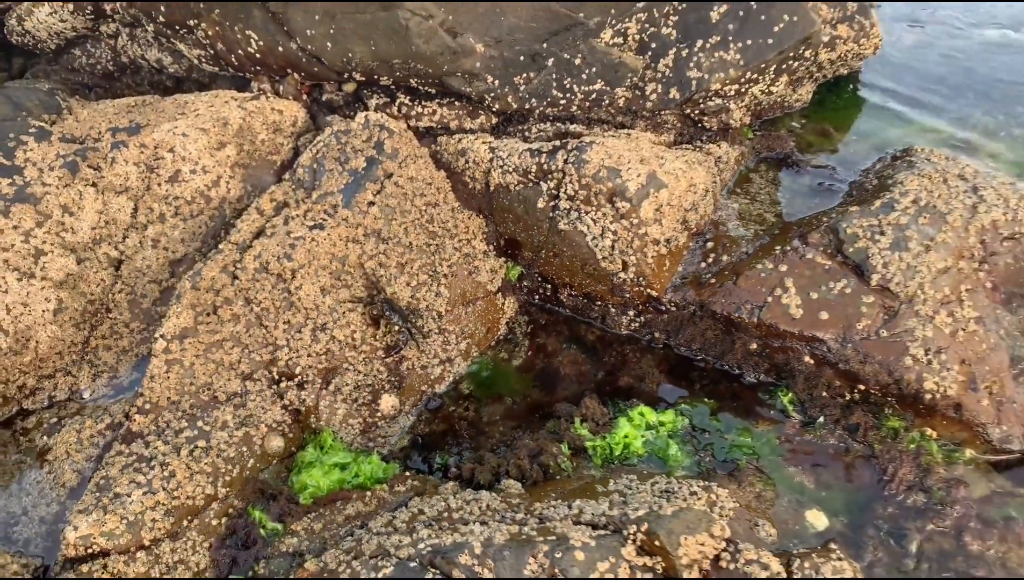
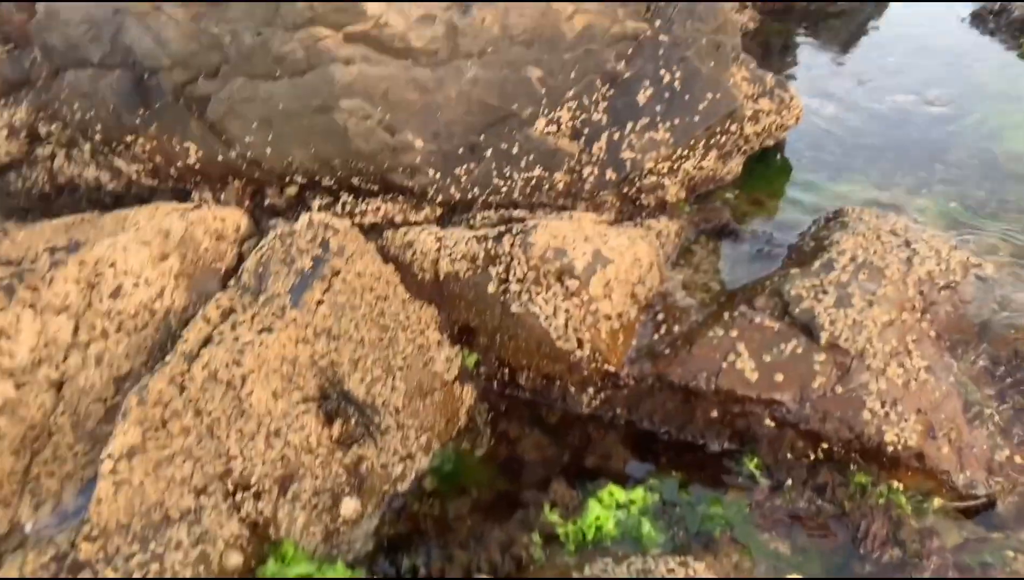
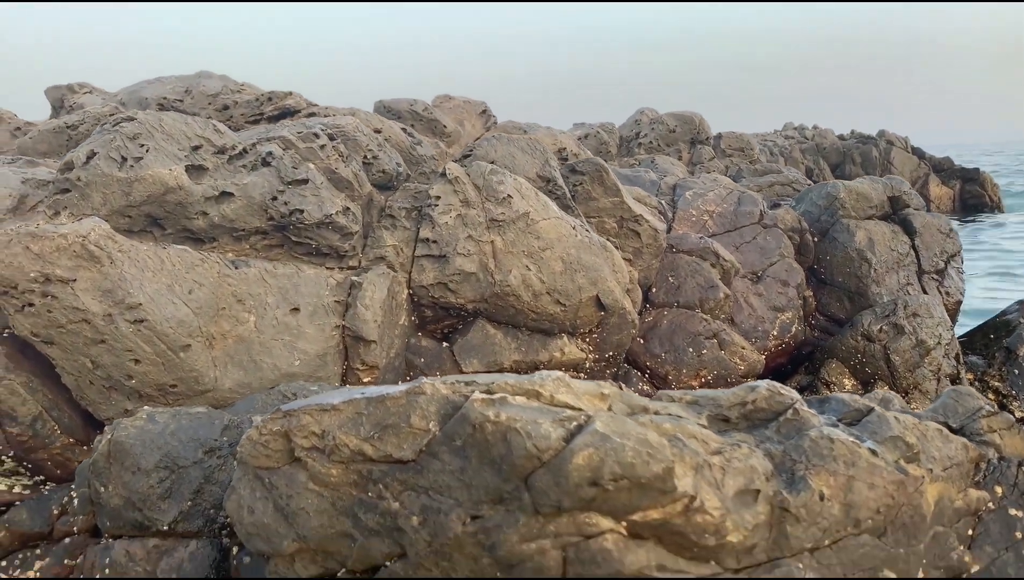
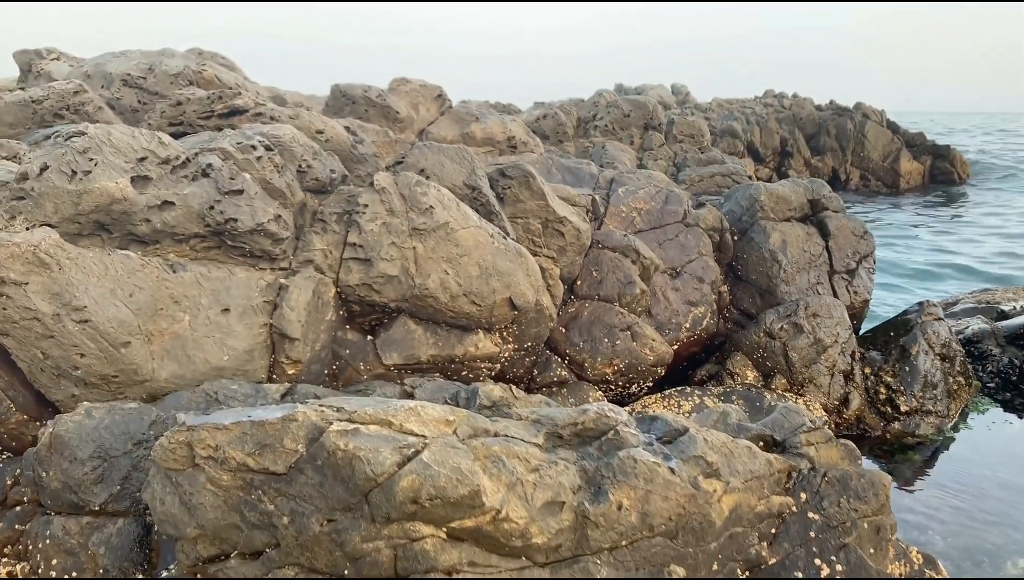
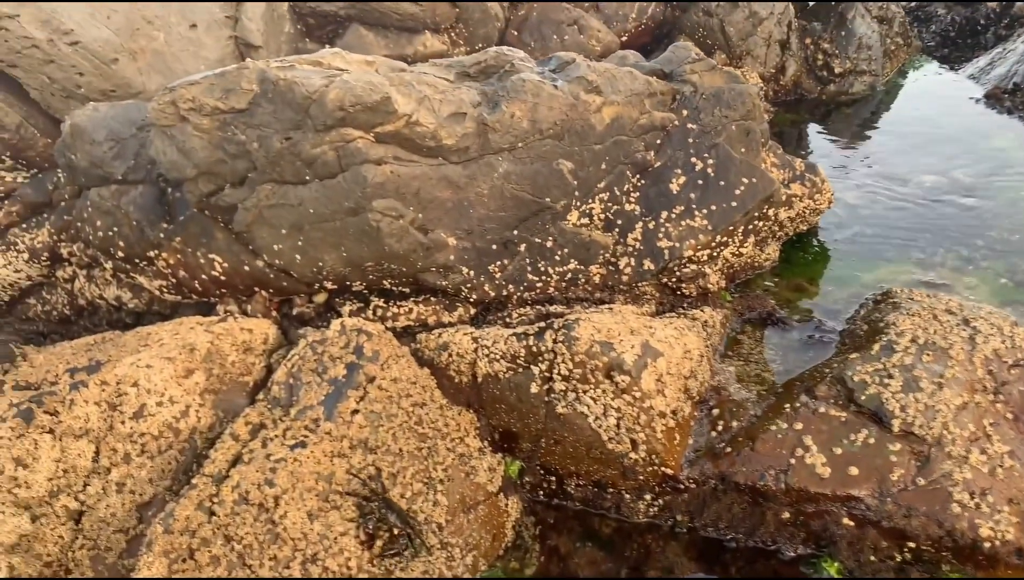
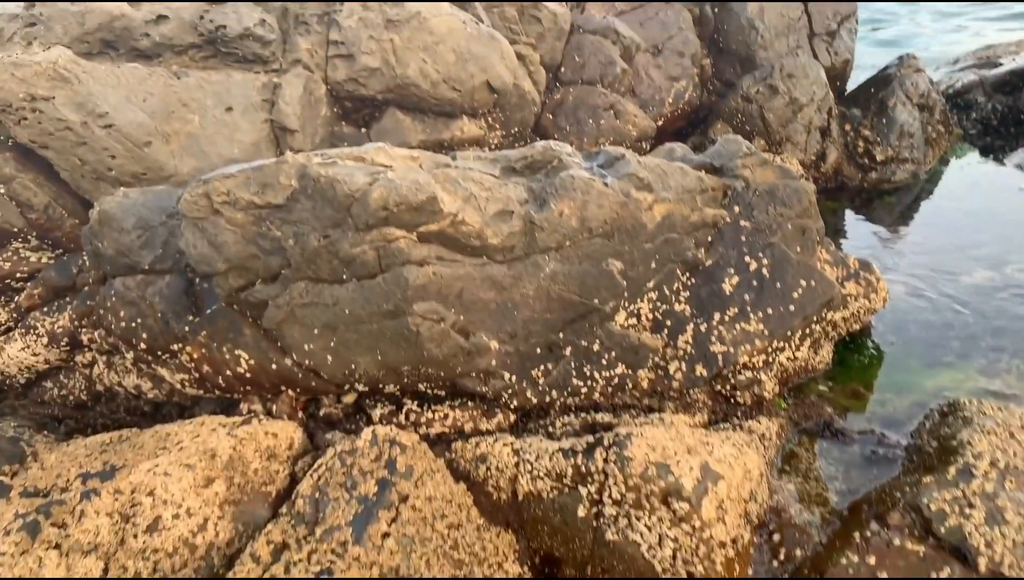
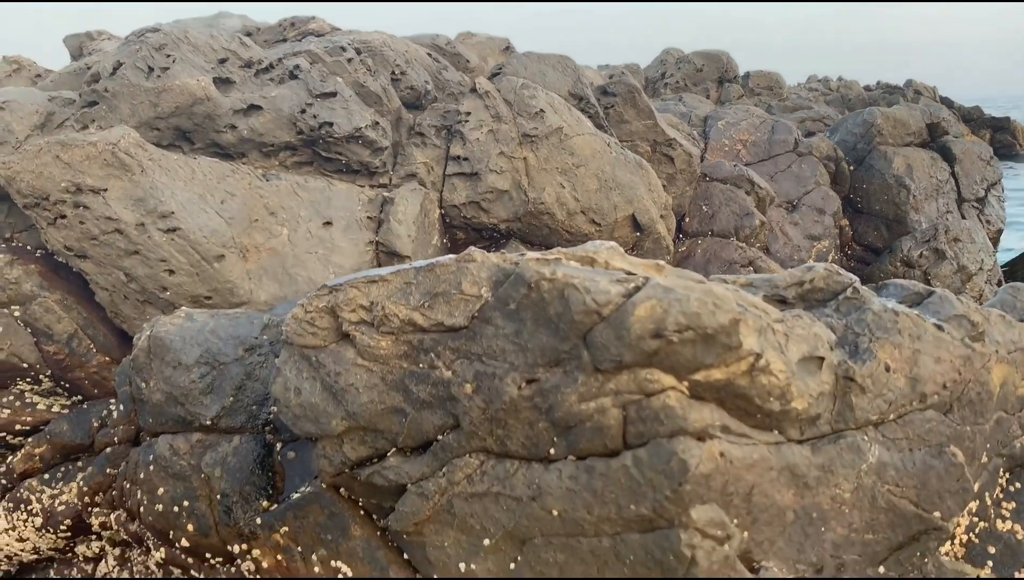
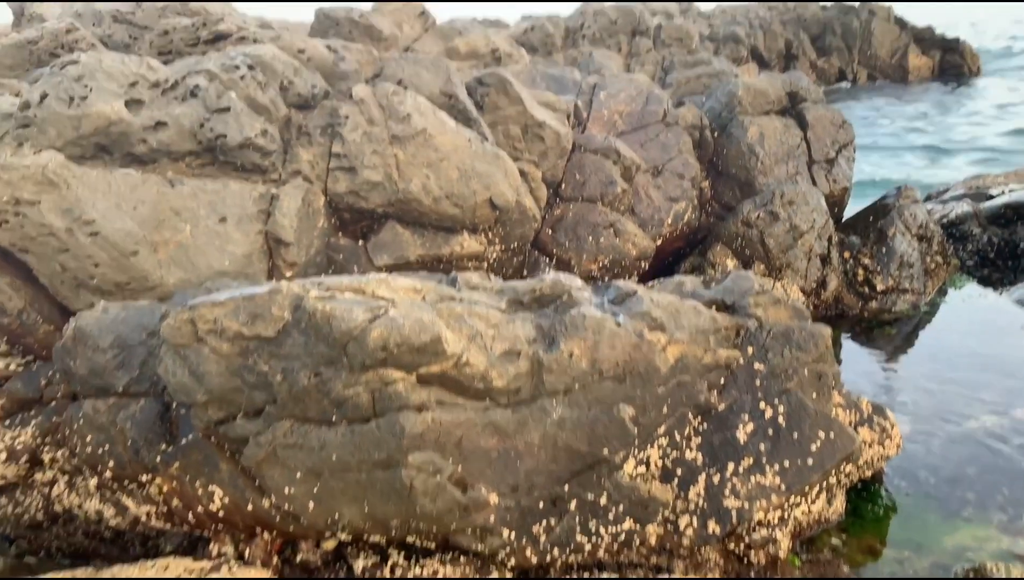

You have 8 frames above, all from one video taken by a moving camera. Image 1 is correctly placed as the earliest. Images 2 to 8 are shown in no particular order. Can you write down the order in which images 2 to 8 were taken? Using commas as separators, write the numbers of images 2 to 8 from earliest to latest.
2, 5, 6, 8, 4, 3, 7
